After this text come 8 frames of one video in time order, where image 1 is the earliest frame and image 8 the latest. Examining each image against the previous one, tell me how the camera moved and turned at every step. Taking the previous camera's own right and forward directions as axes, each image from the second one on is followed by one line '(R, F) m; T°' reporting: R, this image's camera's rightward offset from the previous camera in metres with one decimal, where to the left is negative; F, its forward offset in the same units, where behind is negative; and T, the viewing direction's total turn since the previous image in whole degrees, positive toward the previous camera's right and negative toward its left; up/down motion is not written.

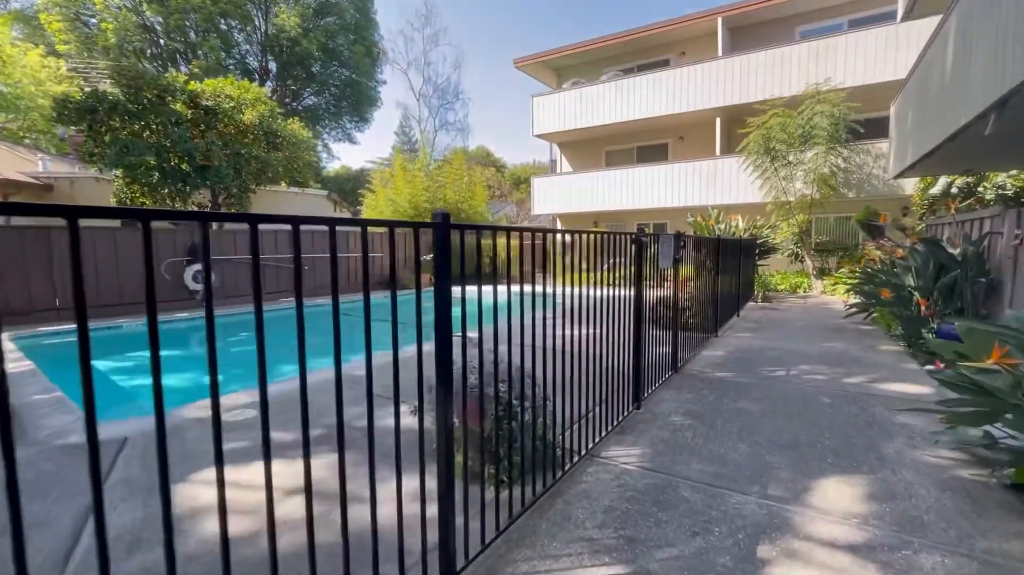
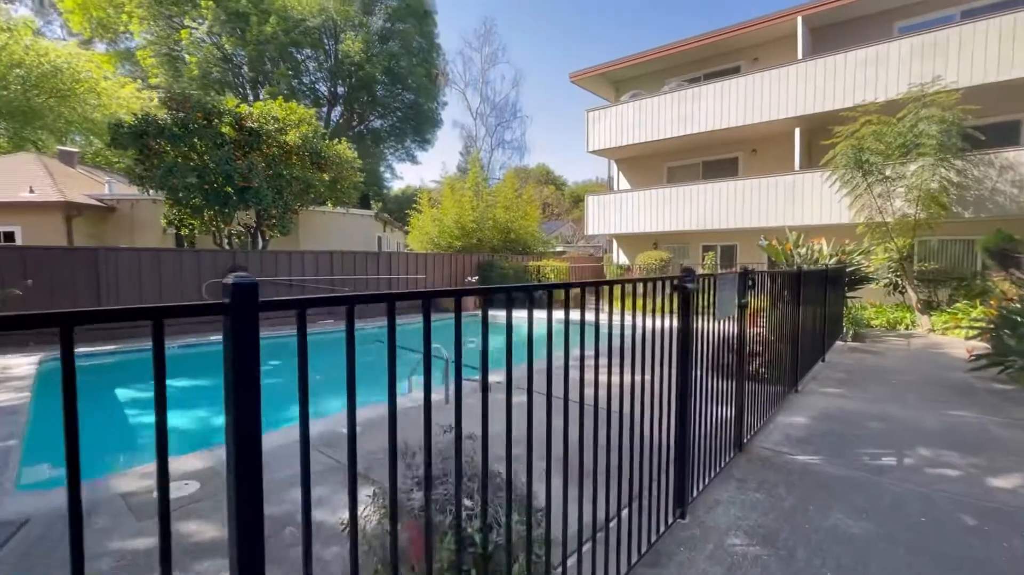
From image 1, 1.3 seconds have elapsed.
(+0.4, +1.0) m; -7°
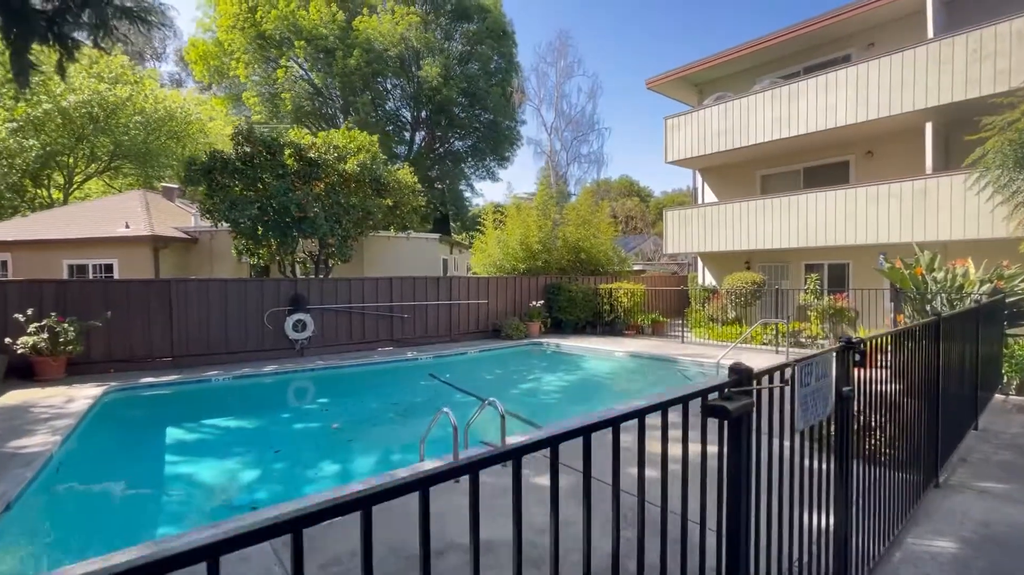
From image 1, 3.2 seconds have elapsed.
(+0.6, +1.0) m; -10°
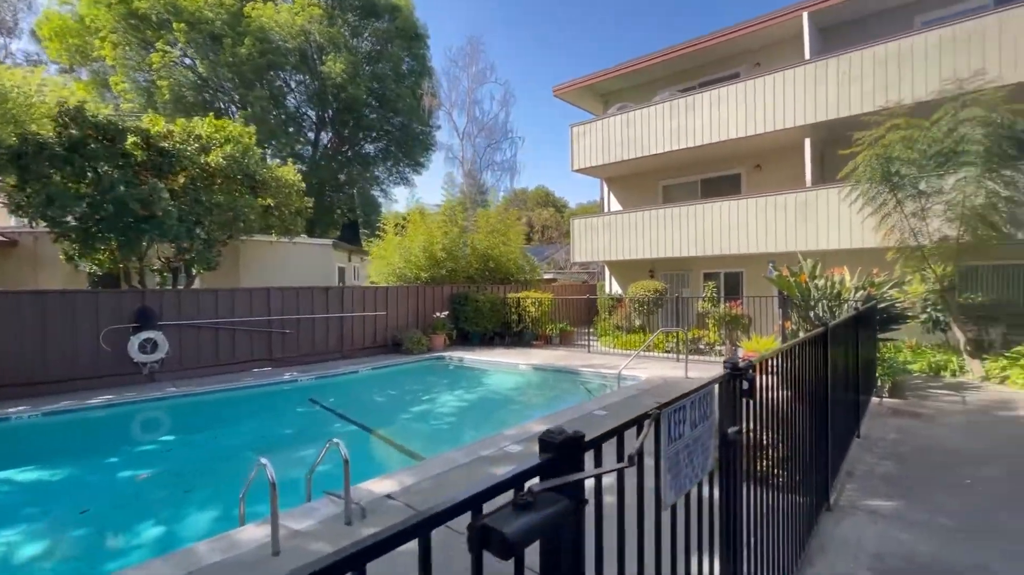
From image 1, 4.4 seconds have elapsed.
(+0.6, +0.7) m; +9°
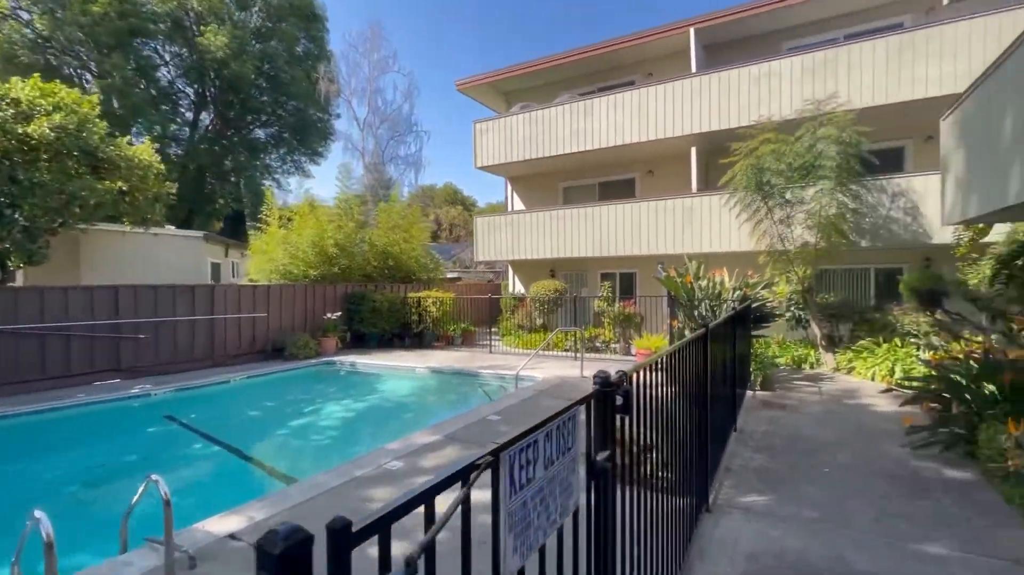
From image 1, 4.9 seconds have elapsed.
(+0.3, +0.3) m; +11°
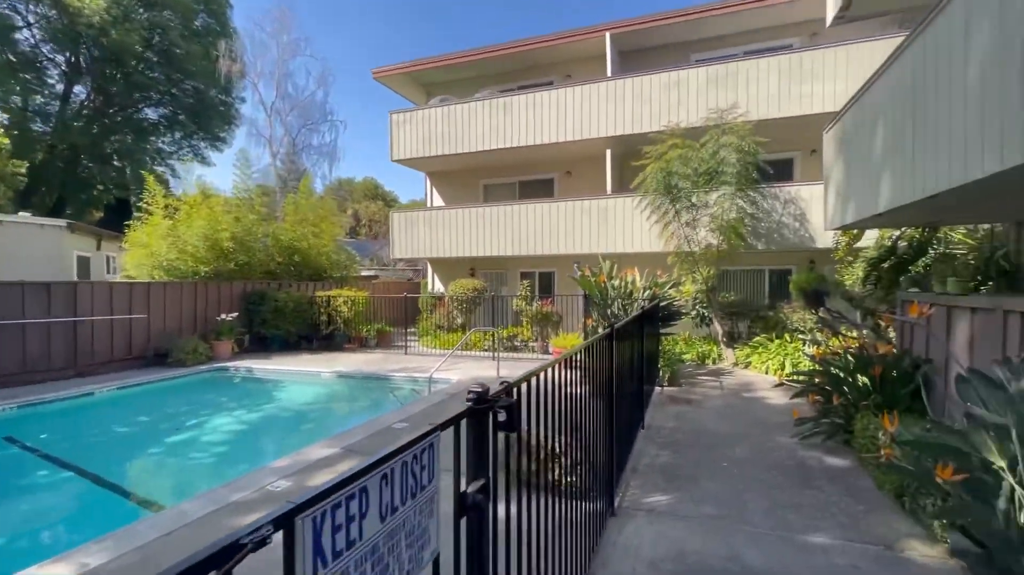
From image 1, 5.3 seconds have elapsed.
(+0.2, +0.2) m; +9°
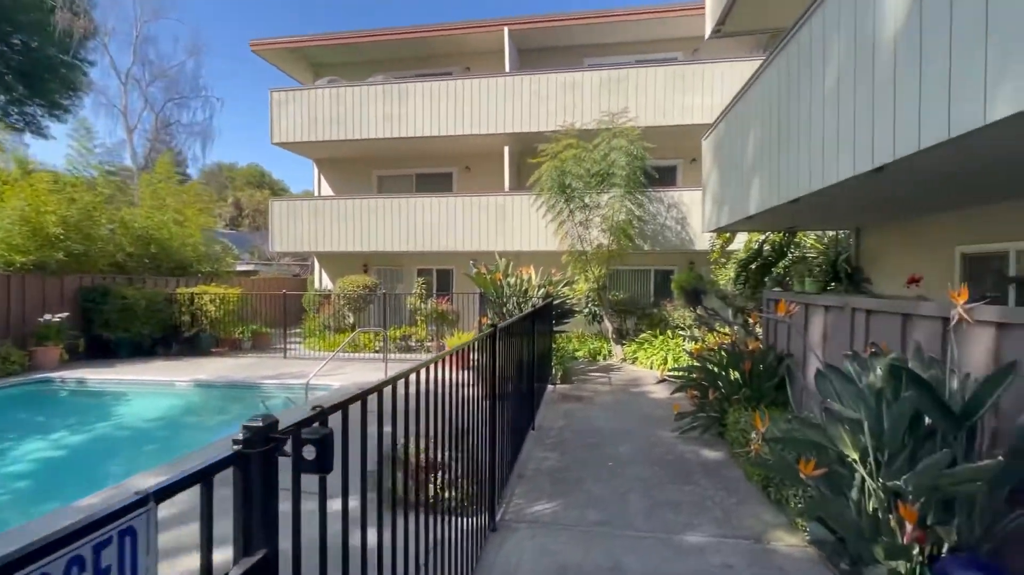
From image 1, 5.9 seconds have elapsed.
(+0.2, +0.3) m; +12°
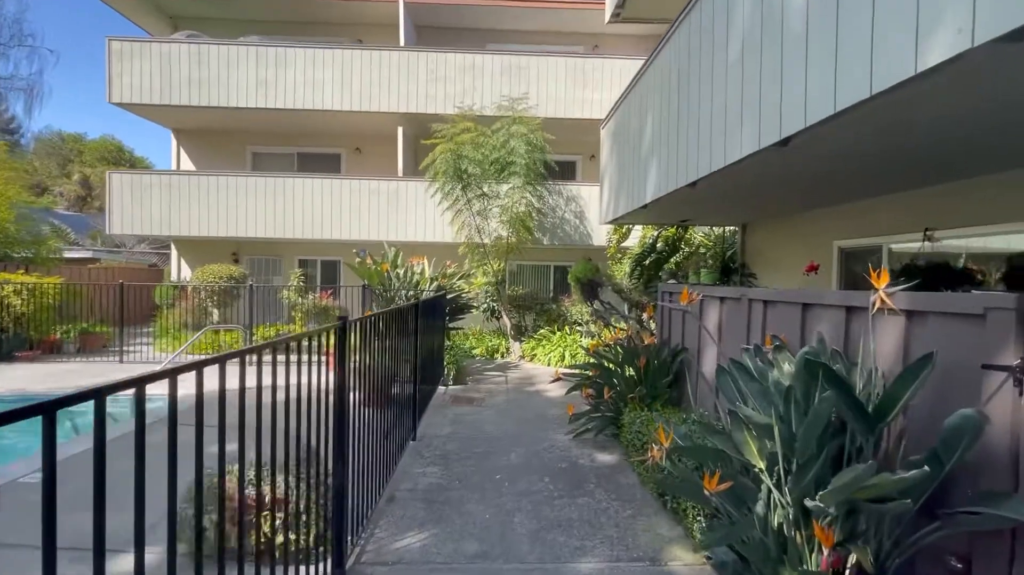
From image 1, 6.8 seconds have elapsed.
(+0.3, +0.6) m; +11°
